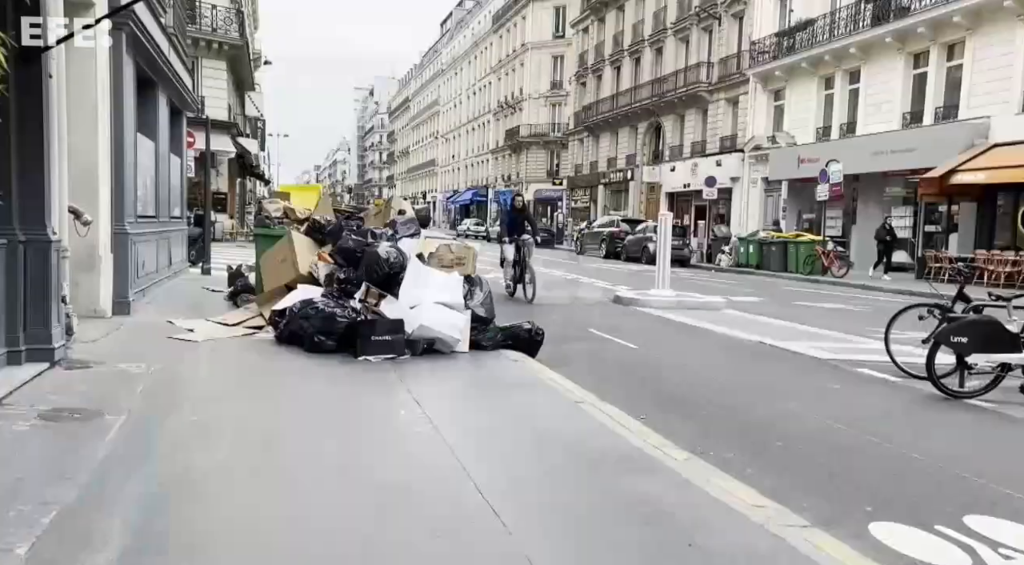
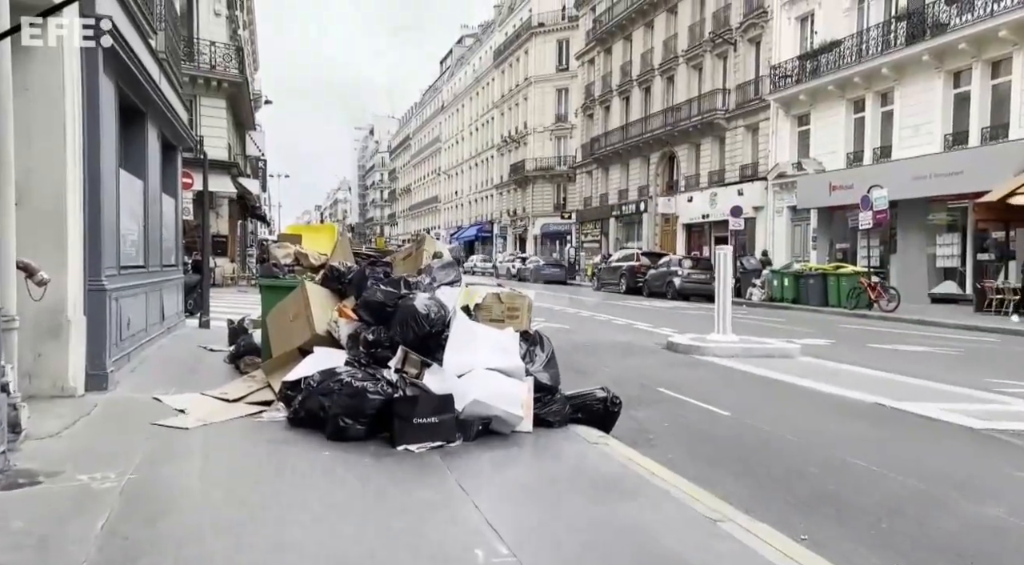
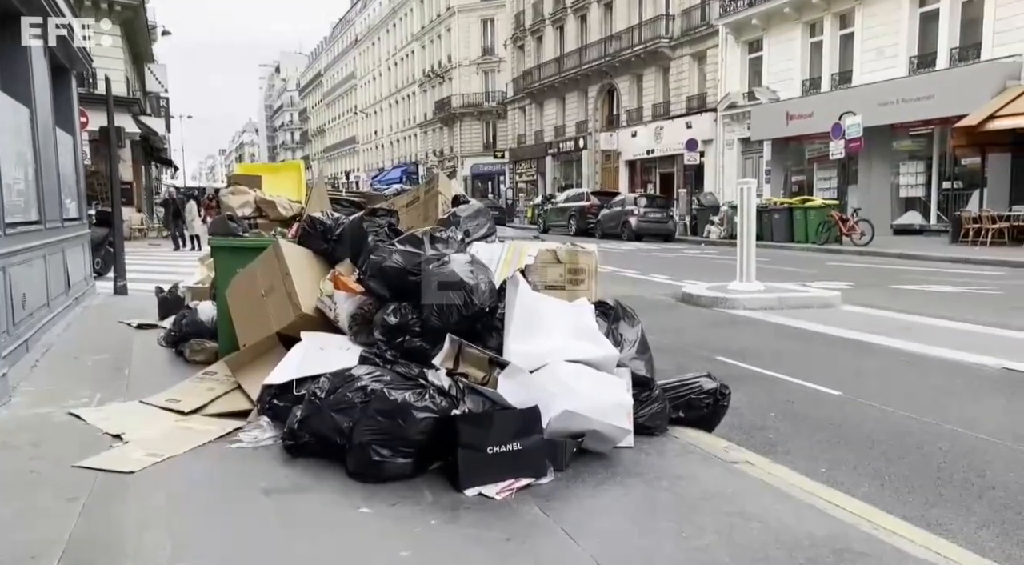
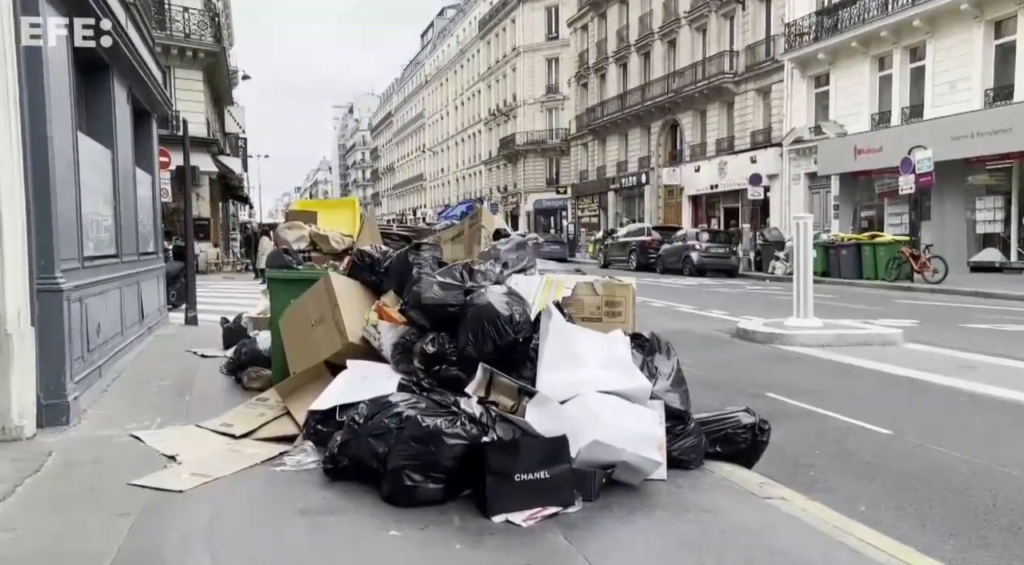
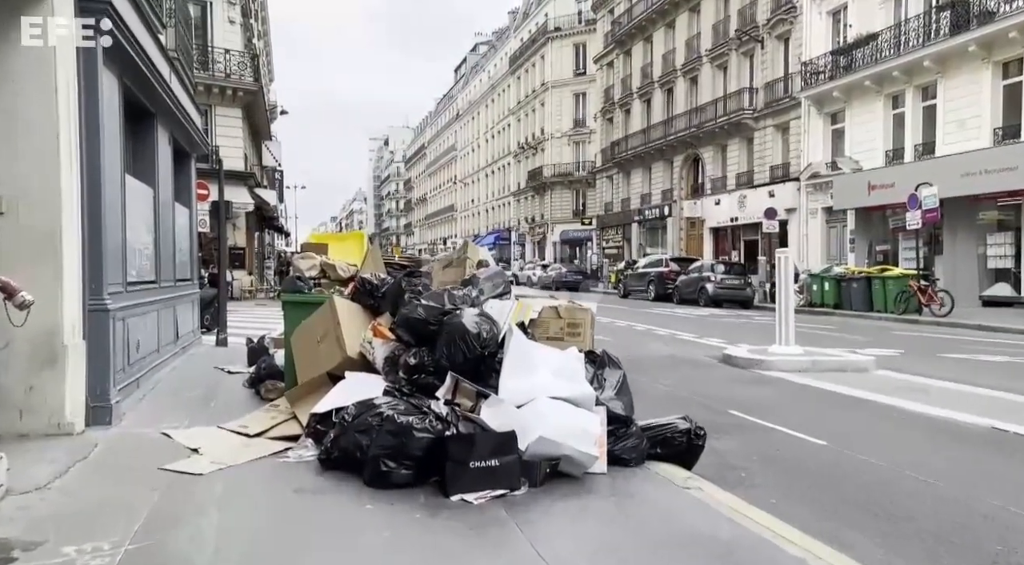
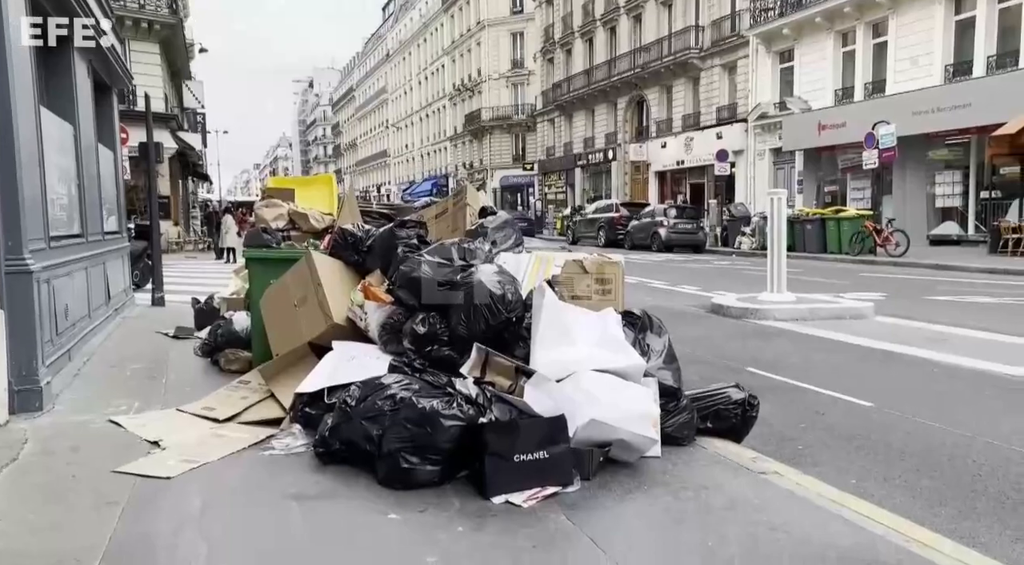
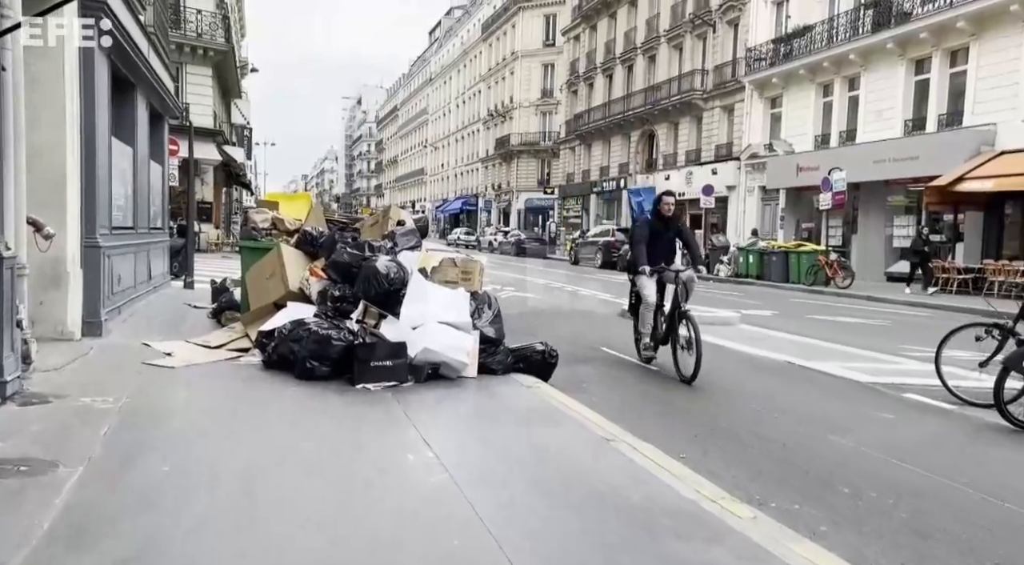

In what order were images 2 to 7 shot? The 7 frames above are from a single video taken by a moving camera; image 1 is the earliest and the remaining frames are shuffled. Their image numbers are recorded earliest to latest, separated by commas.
7, 2, 5, 4, 6, 3
